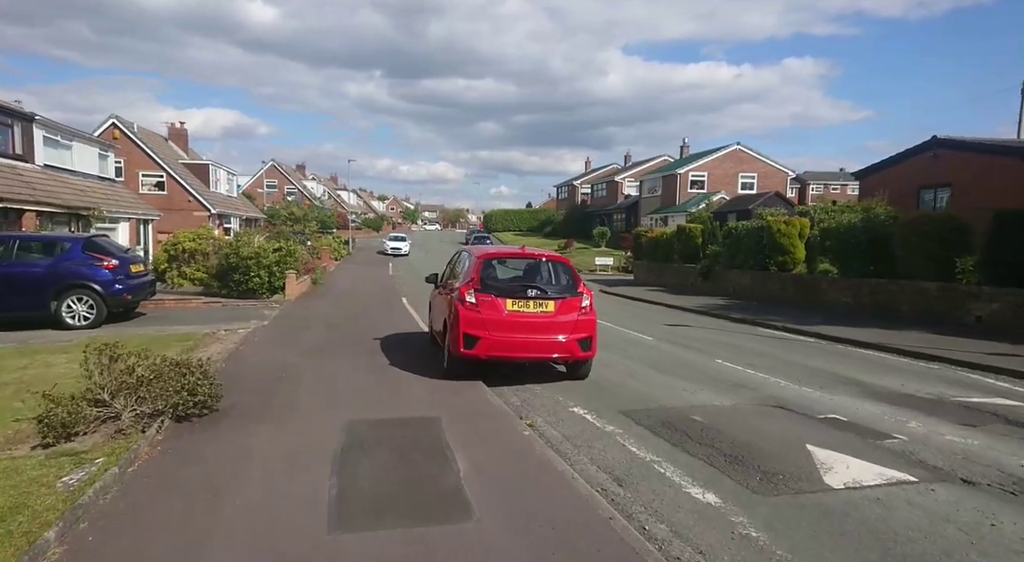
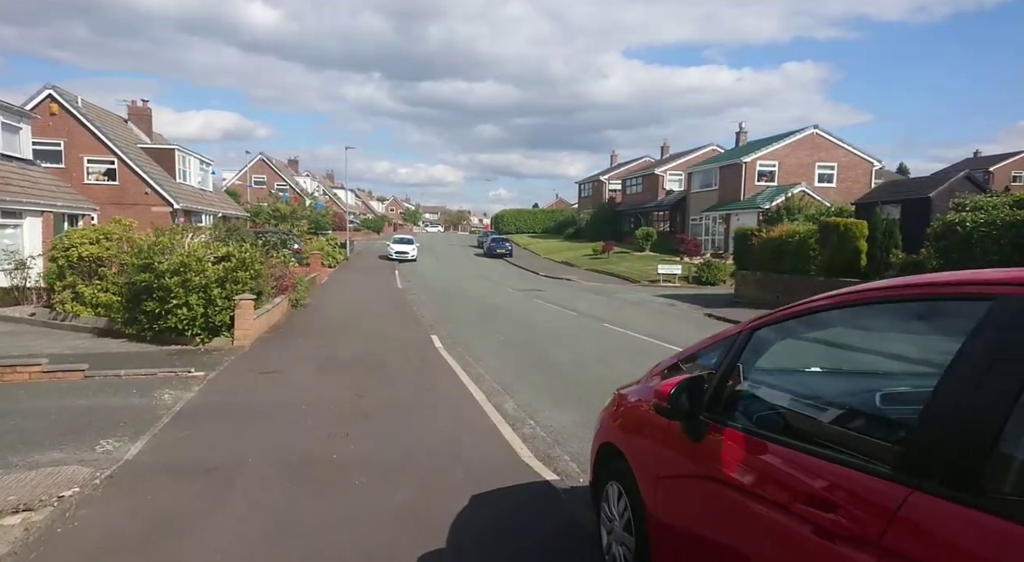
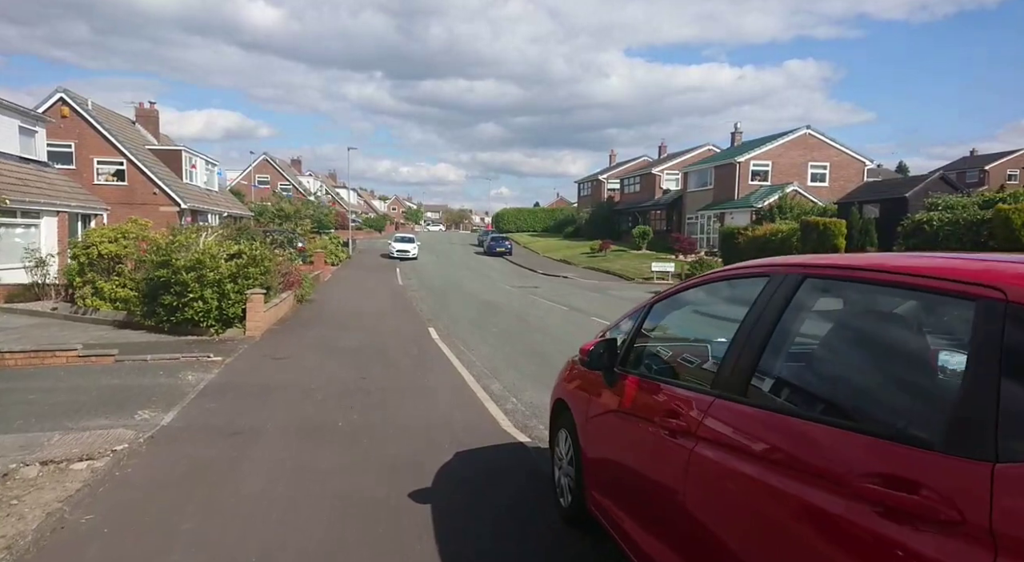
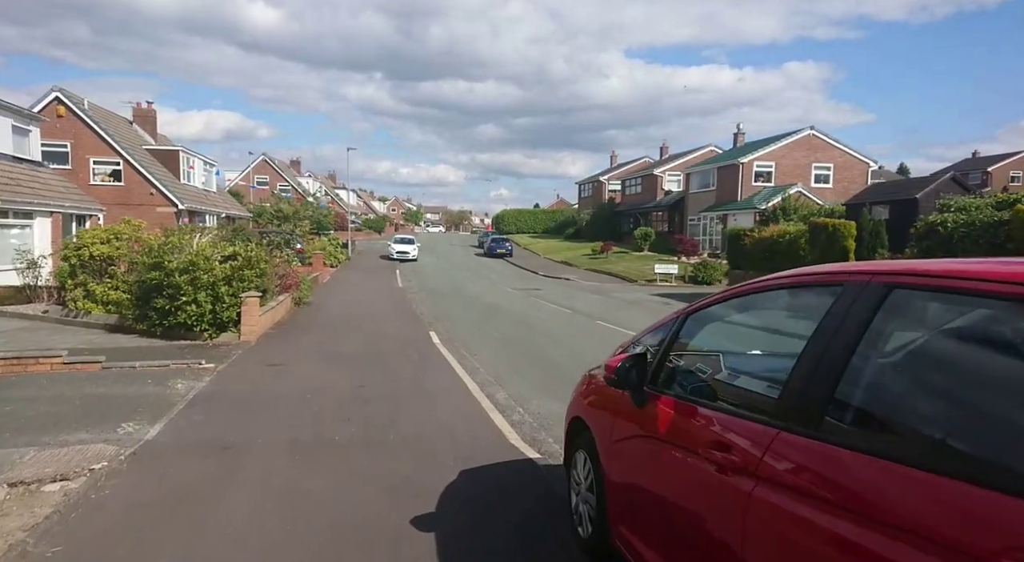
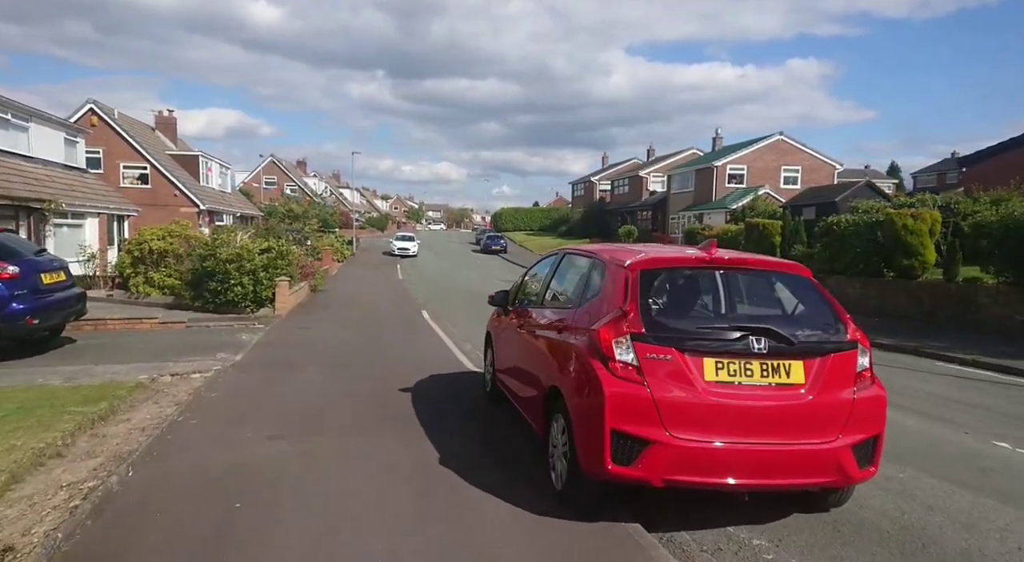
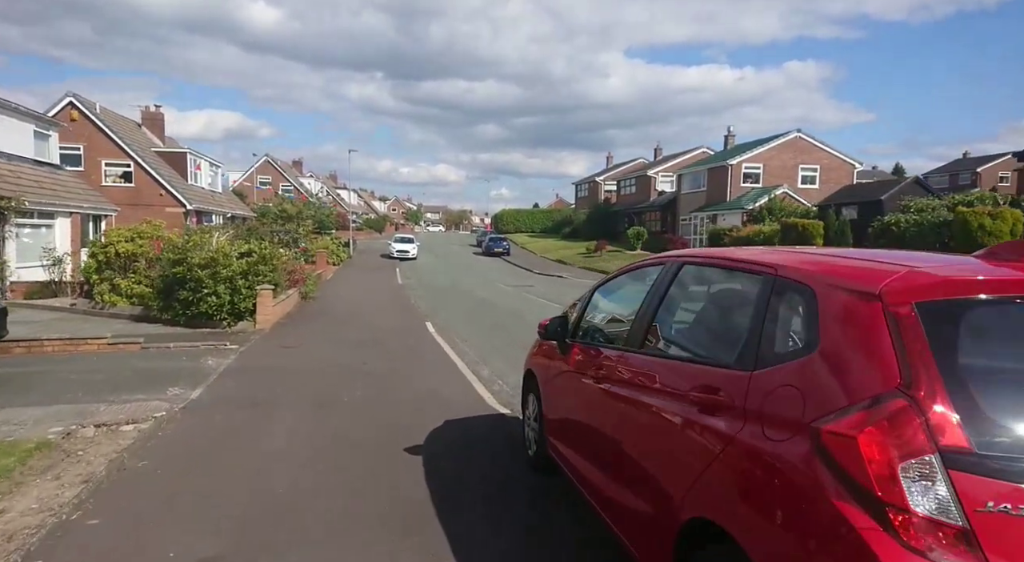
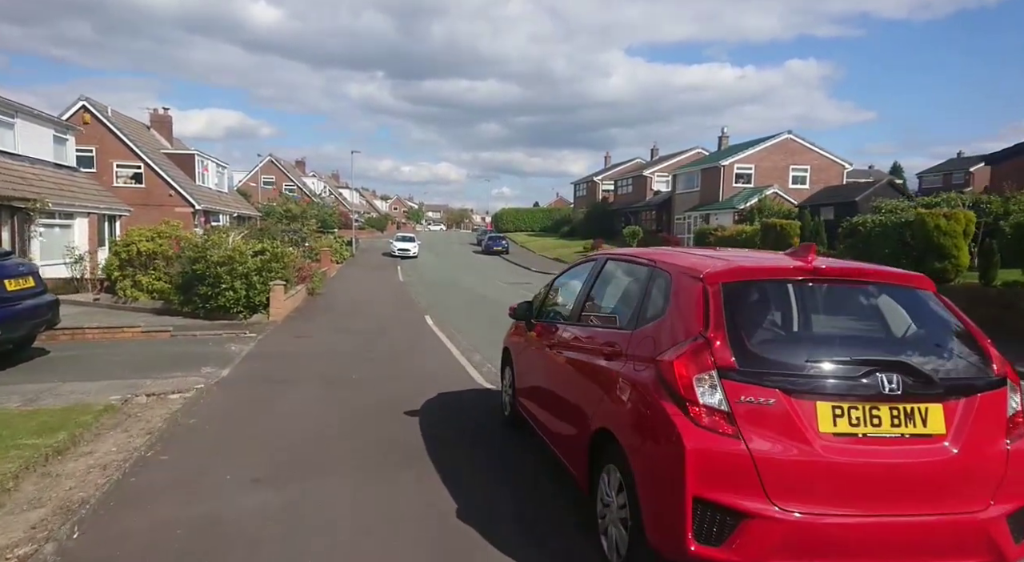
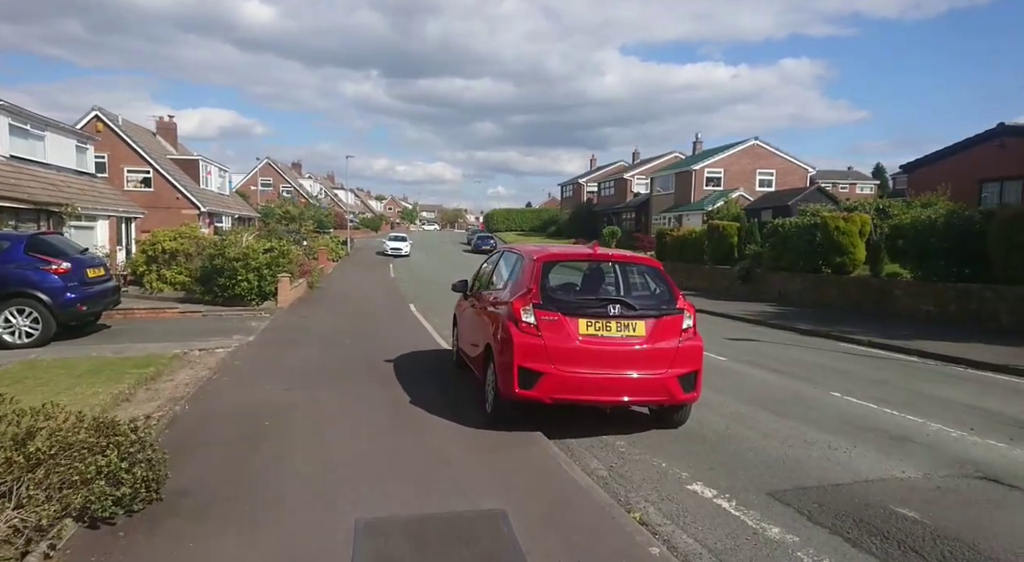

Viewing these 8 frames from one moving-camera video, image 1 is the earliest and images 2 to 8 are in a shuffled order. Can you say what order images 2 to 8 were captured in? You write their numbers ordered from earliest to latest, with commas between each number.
8, 5, 7, 6, 3, 4, 2
